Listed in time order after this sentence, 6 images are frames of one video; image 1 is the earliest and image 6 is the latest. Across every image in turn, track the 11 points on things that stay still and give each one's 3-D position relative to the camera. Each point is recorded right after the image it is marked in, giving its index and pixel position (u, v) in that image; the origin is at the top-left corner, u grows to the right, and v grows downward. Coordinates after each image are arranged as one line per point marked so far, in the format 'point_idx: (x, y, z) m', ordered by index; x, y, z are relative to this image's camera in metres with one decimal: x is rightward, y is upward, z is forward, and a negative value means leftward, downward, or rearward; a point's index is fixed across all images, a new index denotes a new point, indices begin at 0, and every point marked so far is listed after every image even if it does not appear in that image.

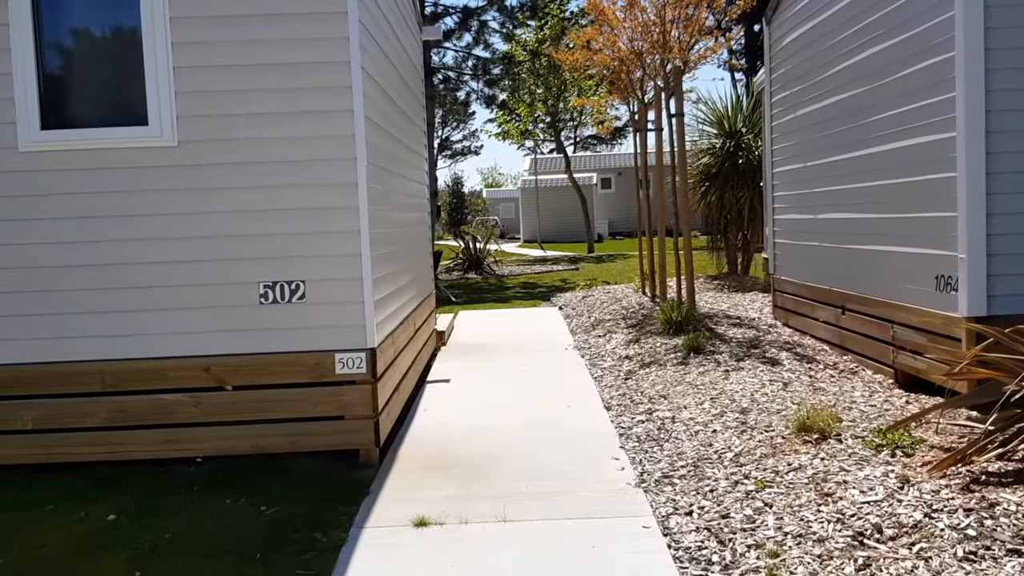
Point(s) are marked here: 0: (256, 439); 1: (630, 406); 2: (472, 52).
0: (-1.1, -0.7, +3.8) m
1: (+0.6, -0.6, +4.5) m
2: (-0.6, +3.7, +14.0) m
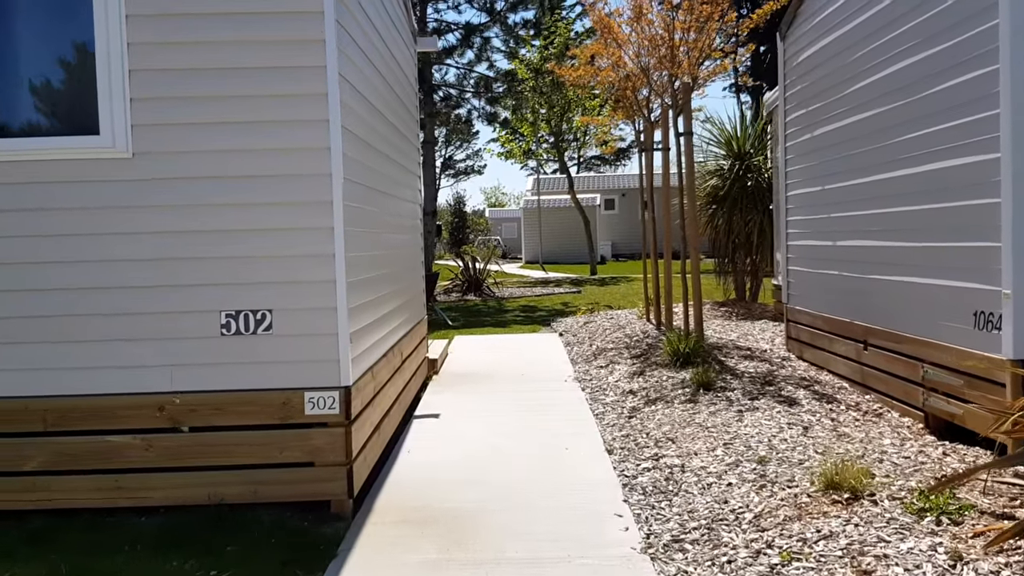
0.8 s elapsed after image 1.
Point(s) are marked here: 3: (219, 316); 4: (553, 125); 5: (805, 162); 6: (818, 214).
0: (-1.1, -0.8, +3.4) m
1: (+0.6, -0.8, +4.1) m
2: (-0.6, +3.4, +13.7) m
3: (-1.1, -0.1, +3.4) m
4: (+0.9, +3.5, +19.1) m
5: (+2.1, +0.9, +6.2) m
6: (+2.1, +0.5, +6.0) m
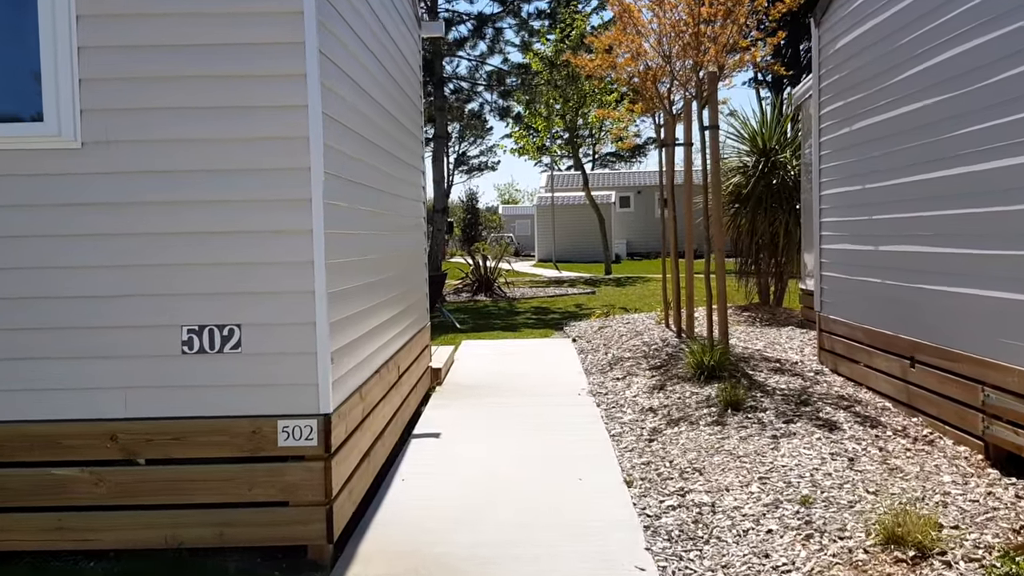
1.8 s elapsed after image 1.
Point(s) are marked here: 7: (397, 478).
0: (-1.1, -0.8, +2.9) m
1: (+0.6, -0.8, +3.7) m
2: (-0.4, +3.4, +13.2) m
3: (-1.1, -0.1, +2.9) m
4: (+1.2, +3.5, +18.6) m
5: (+2.1, +0.8, +5.7) m
6: (+2.1, +0.4, +5.5) m
7: (-0.5, -0.8, +3.9) m
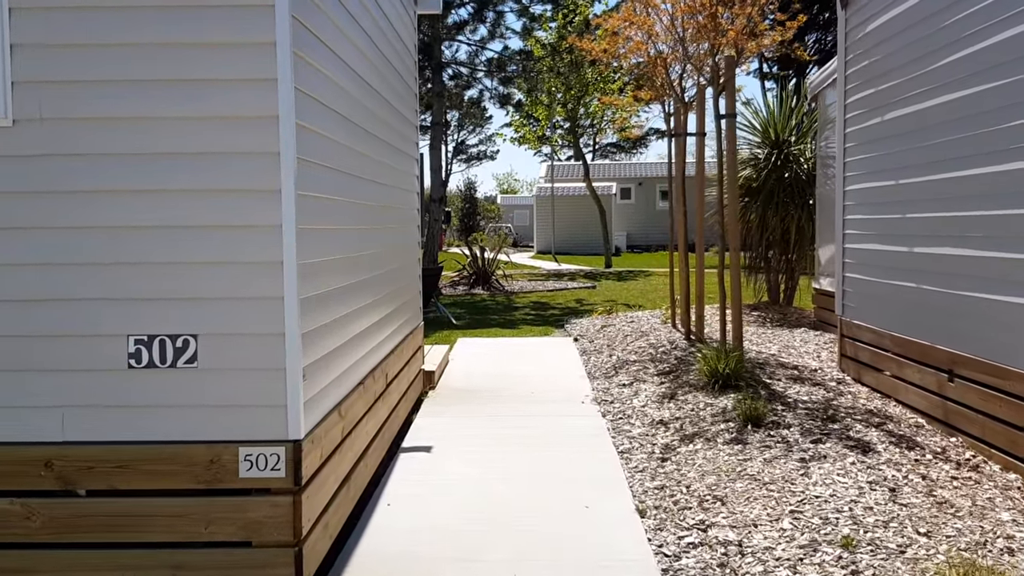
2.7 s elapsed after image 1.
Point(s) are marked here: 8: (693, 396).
0: (-1.1, -0.8, +2.5) m
1: (+0.6, -0.8, +3.2) m
2: (-0.4, +3.5, +12.7) m
3: (-1.1, -0.2, +2.5) m
4: (+1.2, +3.7, +18.2) m
5: (+2.1, +0.8, +5.3) m
6: (+2.1, +0.4, +5.0) m
7: (-0.5, -0.8, +3.5) m
8: (+1.0, -0.6, +4.9) m
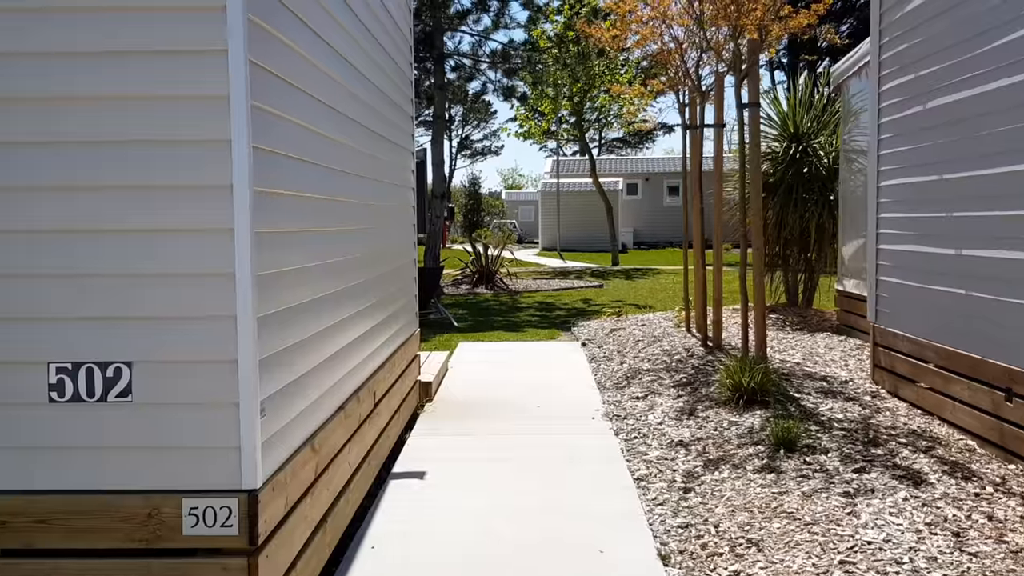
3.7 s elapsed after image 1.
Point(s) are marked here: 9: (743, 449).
0: (-1.1, -0.9, +2.1) m
1: (+0.6, -0.9, +2.8) m
2: (-0.3, +3.5, +12.3) m
3: (-1.1, -0.2, +2.1) m
4: (+1.3, +3.7, +17.7) m
5: (+2.2, +0.8, +4.8) m
6: (+2.2, +0.4, +4.6) m
7: (-0.5, -0.9, +3.0) m
8: (+1.0, -0.6, +4.5) m
9: (+1.0, -0.7, +3.8) m
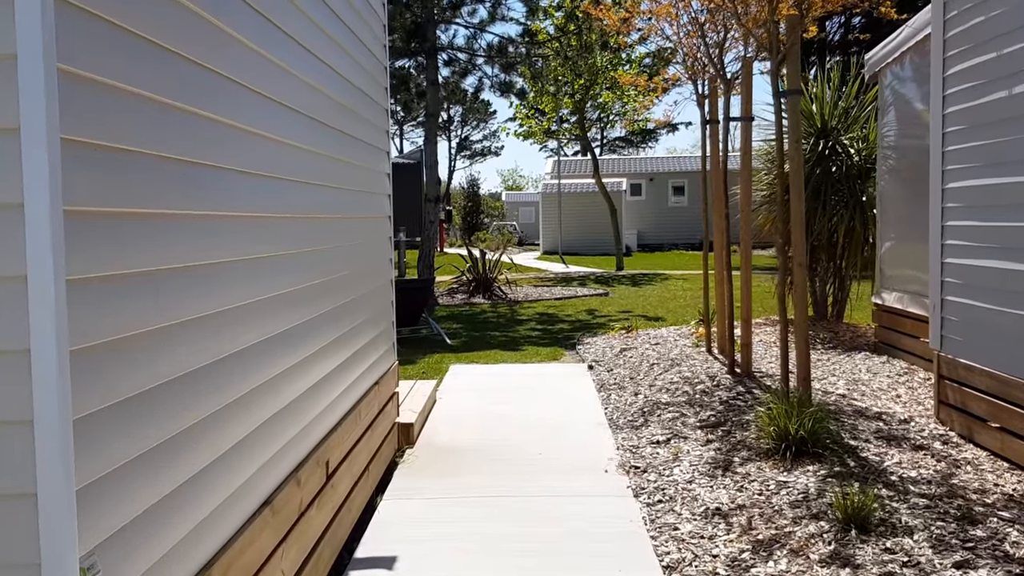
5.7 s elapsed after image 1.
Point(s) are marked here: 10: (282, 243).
0: (-1.1, -1.0, +1.3) m
1: (+0.6, -1.0, +2.0) m
2: (-0.3, +3.4, +11.4) m
3: (-1.1, -0.3, +1.2) m
4: (+1.2, +3.6, +16.9) m
5: (+2.1, +0.7, +4.0) m
6: (+2.1, +0.3, +3.8) m
7: (-0.5, -1.0, +2.2) m
8: (+1.0, -0.7, +3.6) m
9: (+1.0, -0.8, +3.0) m
10: (-0.7, +0.1, +2.3) m
